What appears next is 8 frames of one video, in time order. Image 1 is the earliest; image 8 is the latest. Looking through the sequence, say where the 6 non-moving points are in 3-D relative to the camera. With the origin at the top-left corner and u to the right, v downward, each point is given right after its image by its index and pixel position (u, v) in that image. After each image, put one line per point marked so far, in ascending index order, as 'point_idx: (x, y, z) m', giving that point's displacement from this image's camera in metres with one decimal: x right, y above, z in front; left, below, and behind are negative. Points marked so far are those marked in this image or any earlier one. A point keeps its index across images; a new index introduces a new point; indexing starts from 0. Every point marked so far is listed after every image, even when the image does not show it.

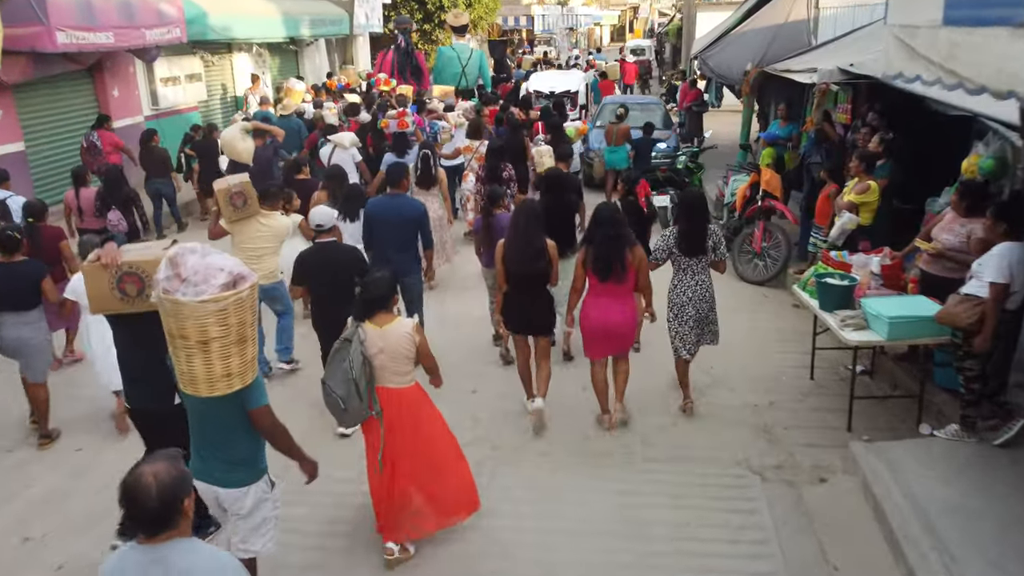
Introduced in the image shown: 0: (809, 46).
0: (+3.3, +2.6, +10.1) m
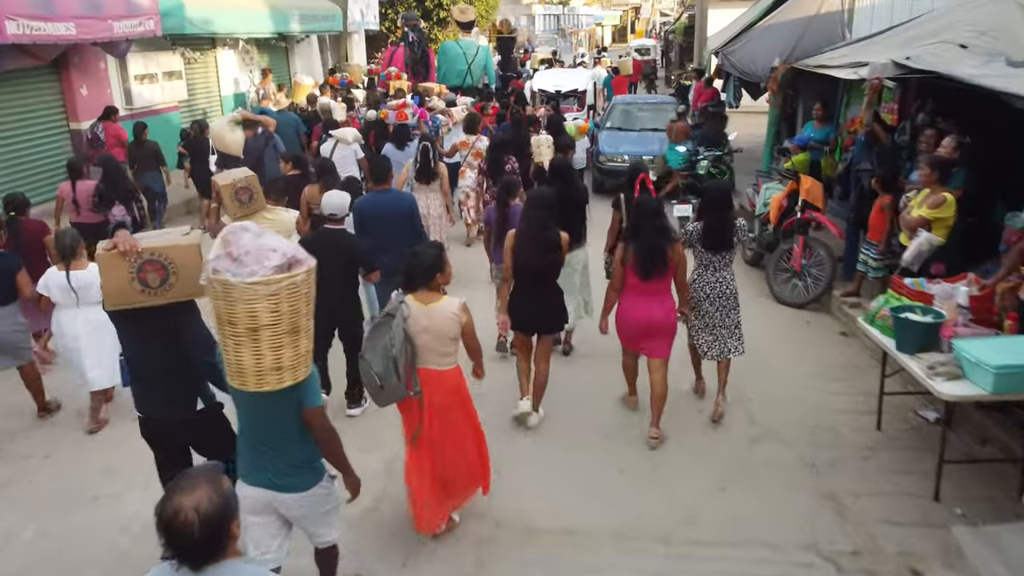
0: (+3.3, +2.4, +9.2) m
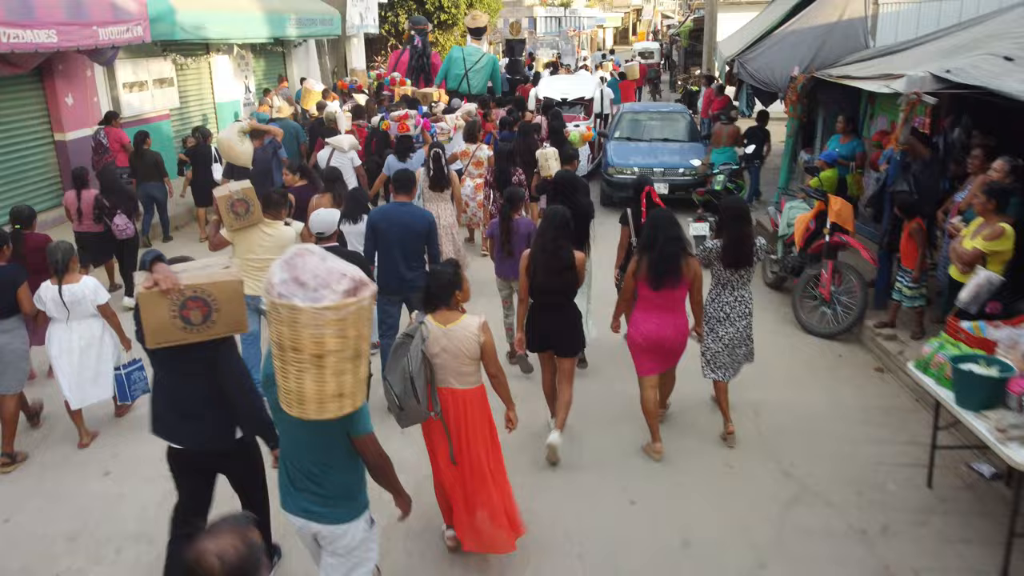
0: (+3.4, +2.2, +8.7) m
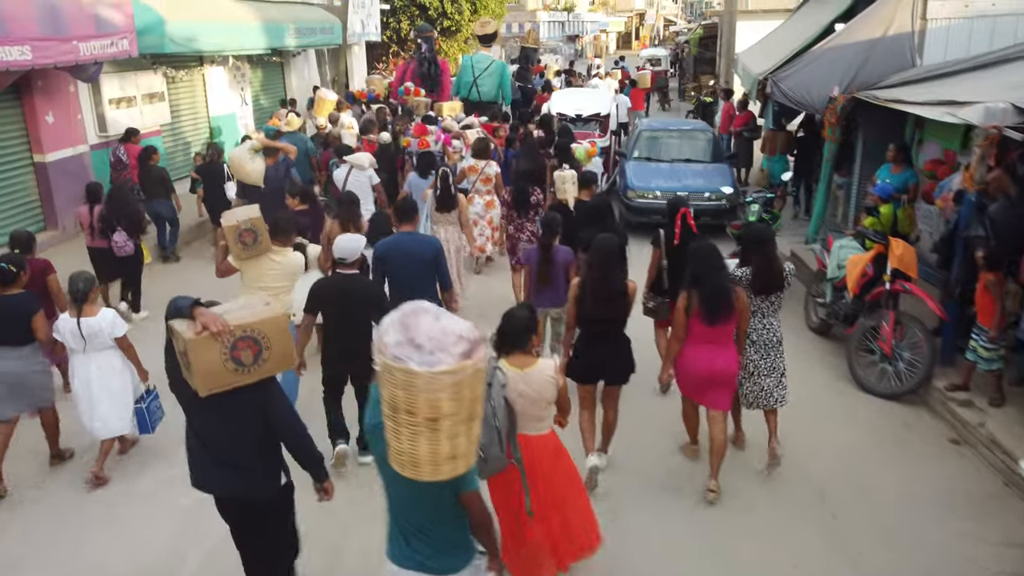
0: (+3.5, +1.9, +8.0) m
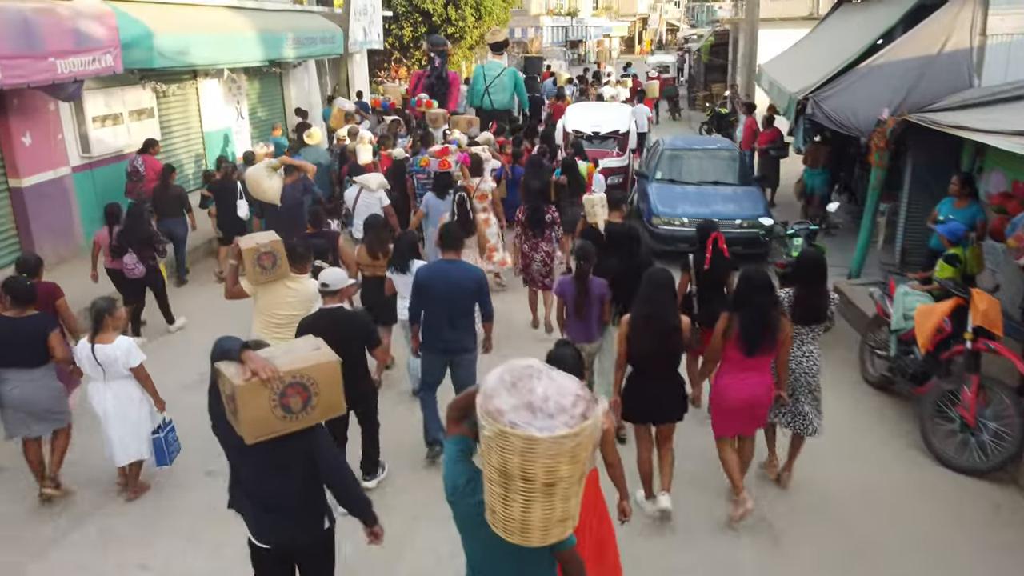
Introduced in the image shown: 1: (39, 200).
0: (+3.7, +1.6, +7.3) m
1: (-4.5, +0.8, +8.8) m
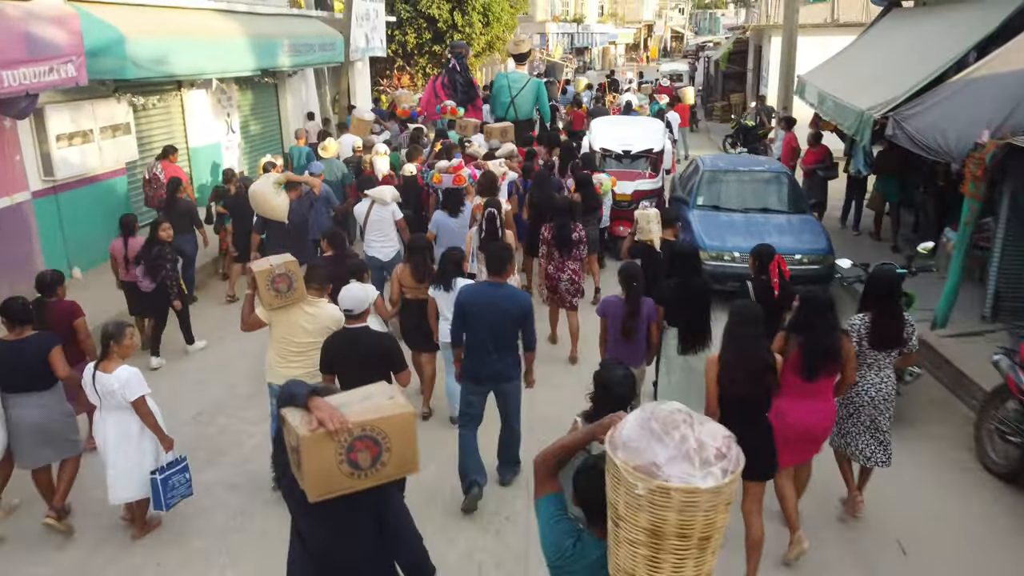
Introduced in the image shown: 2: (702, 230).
0: (+3.9, +1.2, +6.1) m
1: (-4.3, +0.5, +7.6) m
2: (+1.7, +0.5, +8.5) m
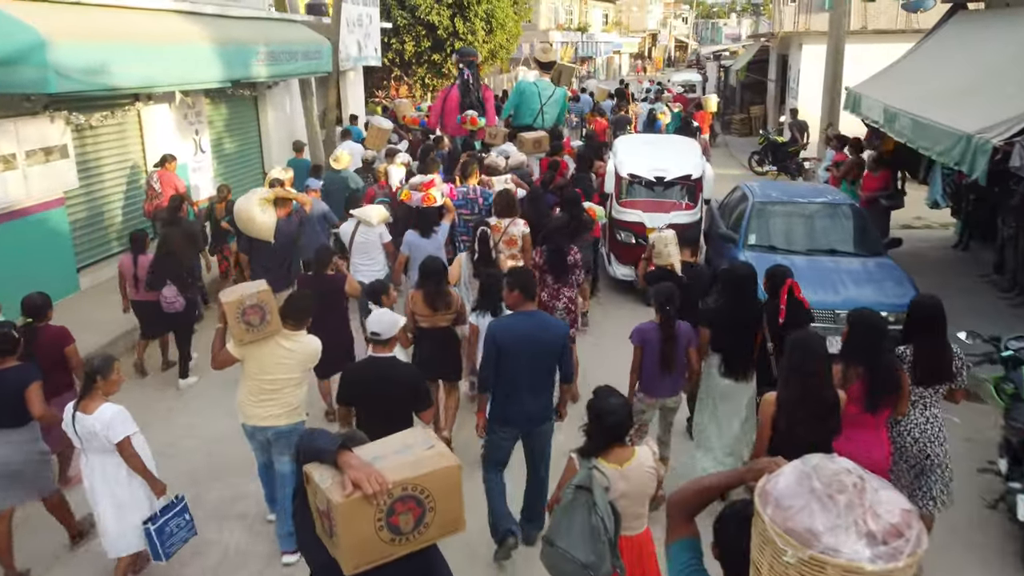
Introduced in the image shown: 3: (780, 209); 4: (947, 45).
0: (+4.0, +0.7, +4.5) m
1: (-4.2, 0.0, +6.0) m
2: (+1.9, +0.1, +6.9) m
3: (+2.5, +0.6, +8.0) m
4: (+4.7, +2.6, +10.0) m
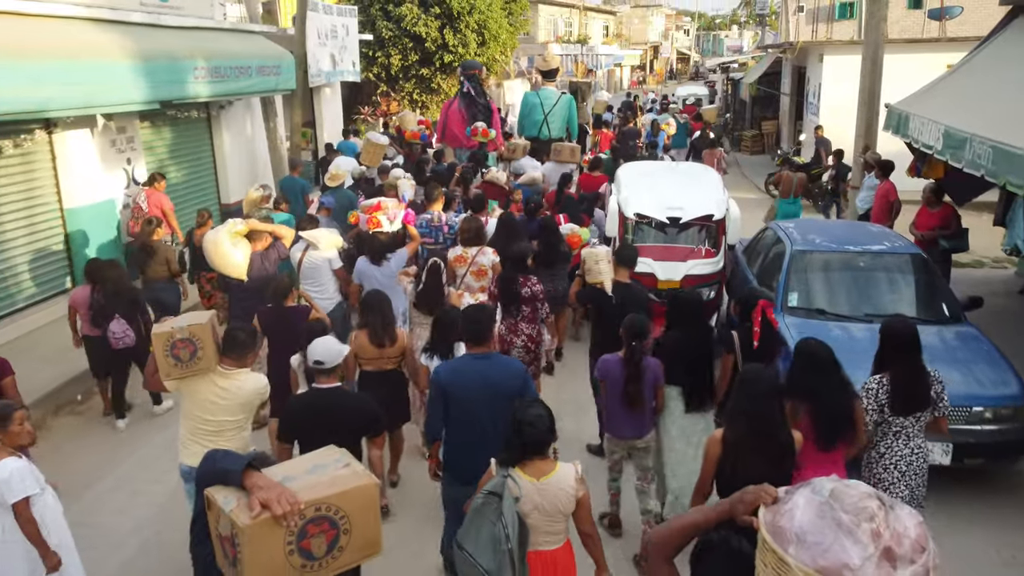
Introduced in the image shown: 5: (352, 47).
0: (+3.9, +0.3, +2.9) m
1: (-4.3, -0.5, +4.5) m
2: (+1.7, -0.4, +5.3) m
3: (+2.4, +0.1, +6.4) m
4: (+4.6, +2.1, +8.4) m
5: (-2.7, +4.0, +15.4) m
